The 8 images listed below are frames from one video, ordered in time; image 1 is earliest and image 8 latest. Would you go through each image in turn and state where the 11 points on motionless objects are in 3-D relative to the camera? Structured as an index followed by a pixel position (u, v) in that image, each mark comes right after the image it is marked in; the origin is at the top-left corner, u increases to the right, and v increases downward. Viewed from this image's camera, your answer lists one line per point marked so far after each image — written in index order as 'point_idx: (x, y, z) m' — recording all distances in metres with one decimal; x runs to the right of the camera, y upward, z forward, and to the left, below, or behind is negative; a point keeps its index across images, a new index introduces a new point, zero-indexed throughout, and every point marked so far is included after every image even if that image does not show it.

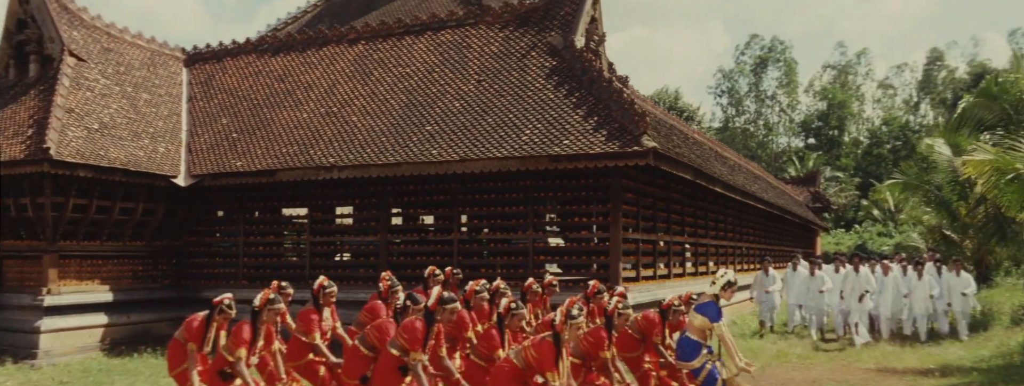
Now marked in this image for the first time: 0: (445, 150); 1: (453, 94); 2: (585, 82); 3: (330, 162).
0: (-1.1, +0.7, +12.0) m
1: (-1.1, +1.7, +13.3) m
2: (+1.1, +1.7, +11.7) m
3: (-3.2, +0.5, +13.5) m
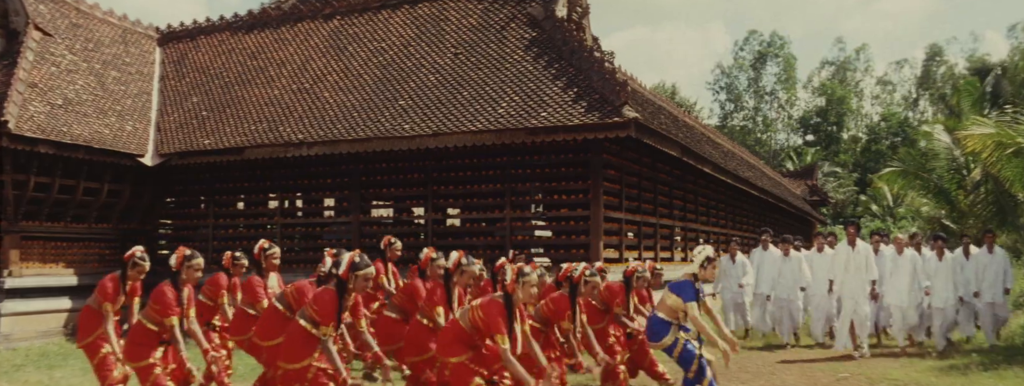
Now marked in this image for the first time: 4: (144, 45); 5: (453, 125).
0: (-1.4, +1.0, +11.3) m
1: (-1.4, +2.1, +12.7) m
2: (+0.8, +2.0, +11.0) m
3: (-3.6, +0.9, +12.7) m
4: (-9.3, +3.8, +19.3) m
5: (-0.9, +1.0, +10.8) m
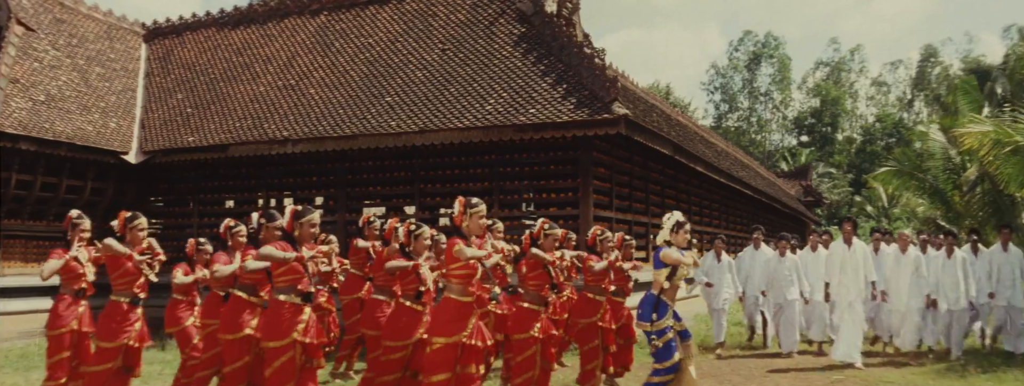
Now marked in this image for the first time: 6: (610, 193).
0: (-1.6, +1.1, +11.0) m
1: (-1.6, +2.1, +12.4) m
2: (+0.6, +2.0, +10.8) m
3: (-3.7, +0.9, +12.5) m
4: (-9.6, +3.8, +19.0) m
5: (-1.0, +1.0, +10.5) m
6: (+1.4, 0.0, +10.5) m
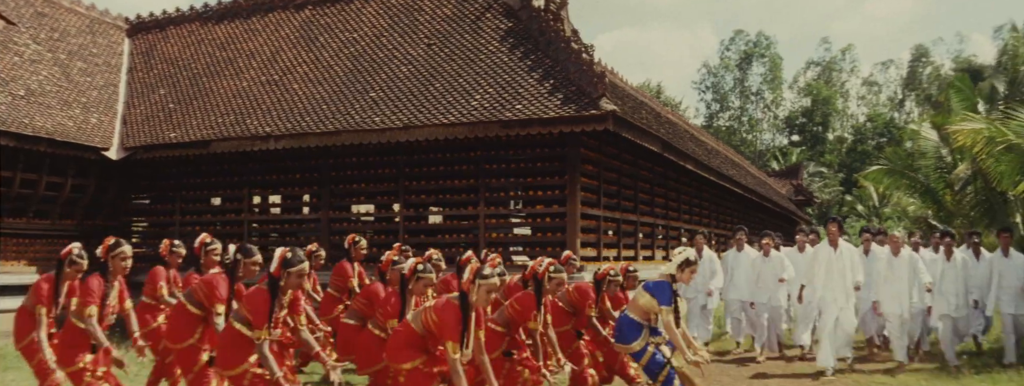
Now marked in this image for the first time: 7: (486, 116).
0: (-1.8, +1.1, +10.8) m
1: (-1.8, +2.2, +12.2) m
2: (+0.4, +2.1, +10.6) m
3: (-3.9, +1.0, +12.2) m
4: (-9.8, +3.9, +18.7) m
5: (-1.2, +1.0, +10.3) m
6: (+1.2, 0.0, +10.3) m
7: (-0.3, +1.0, +9.7) m
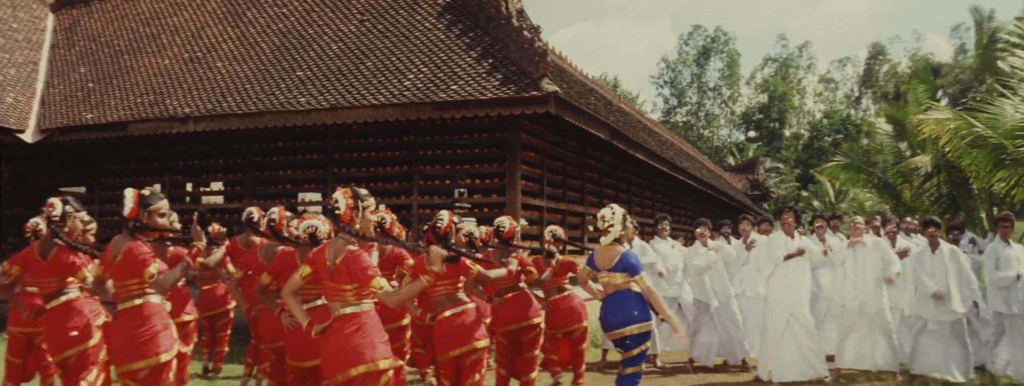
0: (-2.6, +1.3, +9.9) m
1: (-2.7, +2.3, +11.3) m
2: (-0.4, +2.2, +9.8) m
3: (-4.8, +1.2, +11.3) m
4: (-11.0, +4.2, +17.4) m
5: (-2.0, +1.2, +9.5) m
6: (+0.4, +0.2, +9.6) m
7: (-1.1, +1.1, +8.9) m
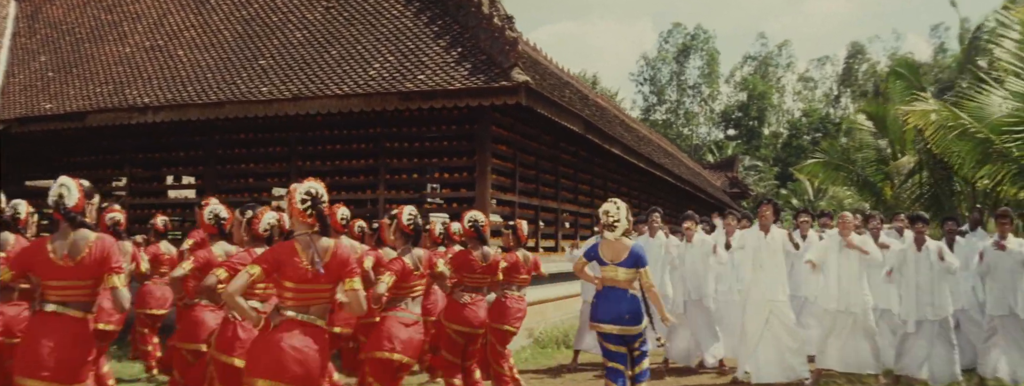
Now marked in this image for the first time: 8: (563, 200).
0: (-3.0, +1.3, +9.5) m
1: (-3.1, +2.4, +10.9) m
2: (-0.7, +2.3, +9.4) m
3: (-5.2, +1.3, +10.8) m
4: (-11.5, +4.3, +16.8) m
5: (-2.3, +1.3, +9.1) m
6: (0.0, +0.2, +9.3) m
7: (-1.4, +1.2, +8.5) m
8: (+0.7, -0.1, +10.7) m
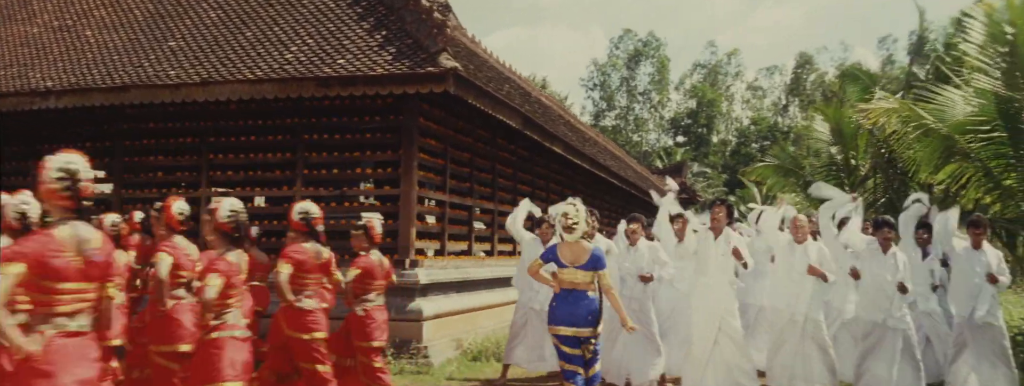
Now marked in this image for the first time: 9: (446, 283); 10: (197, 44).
0: (-3.7, +1.4, +8.6) m
1: (-3.9, +2.5, +10.0) m
2: (-1.5, +2.3, +8.7) m
3: (-6.1, +1.4, +9.7) m
4: (-12.6, +4.5, +15.4) m
5: (-3.1, +1.3, +8.2) m
6: (-0.7, +0.2, +8.5) m
7: (-2.1, +1.2, +7.7) m
8: (-0.2, -0.1, +10.0) m
9: (-0.7, -0.9, +7.9) m
10: (-3.7, +1.8, +9.1) m
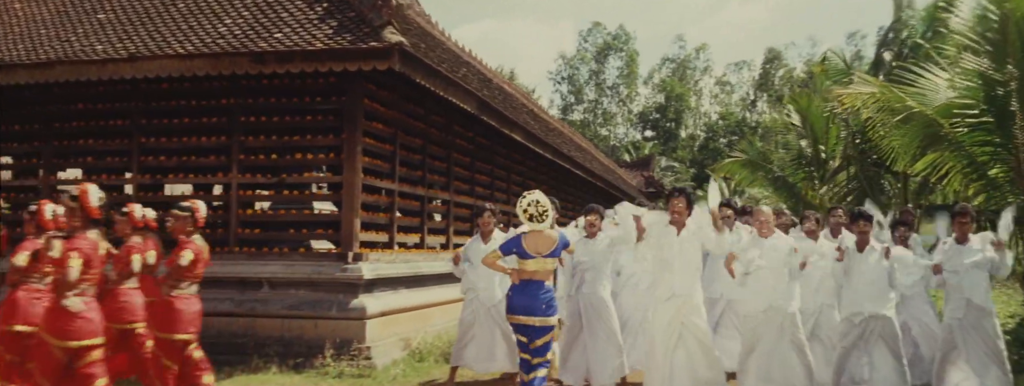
0: (-4.2, +1.5, +7.9) m
1: (-4.4, +2.6, +9.2) m
2: (-1.9, +2.4, +8.1) m
3: (-6.6, +1.6, +8.9) m
4: (-13.3, +4.8, +14.3) m
5: (-3.5, +1.5, +7.5) m
6: (-1.2, +0.4, +7.9) m
7: (-2.5, +1.4, +7.0) m
8: (-0.7, 0.0, +9.5) m
9: (-1.1, -0.8, +7.3) m
10: (-4.2, +1.9, +8.4) m
